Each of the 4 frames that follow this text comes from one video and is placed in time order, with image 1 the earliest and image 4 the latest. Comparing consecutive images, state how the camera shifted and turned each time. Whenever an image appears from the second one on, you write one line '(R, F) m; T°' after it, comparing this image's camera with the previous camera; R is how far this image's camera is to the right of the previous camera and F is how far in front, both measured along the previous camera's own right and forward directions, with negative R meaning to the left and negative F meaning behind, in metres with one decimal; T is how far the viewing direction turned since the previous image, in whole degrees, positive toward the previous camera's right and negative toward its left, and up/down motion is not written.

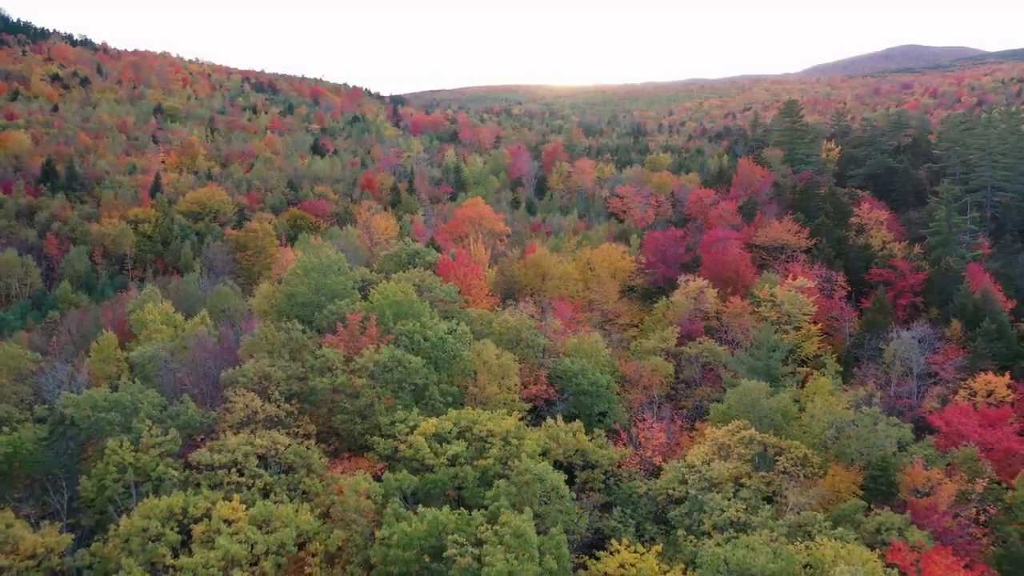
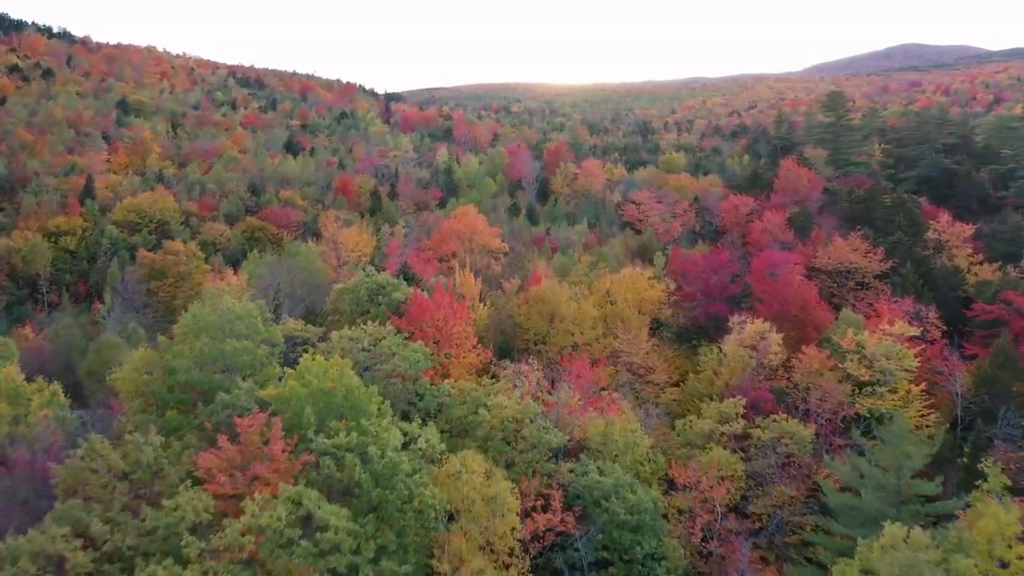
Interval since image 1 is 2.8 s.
(+0.1, +13.0) m; 0°
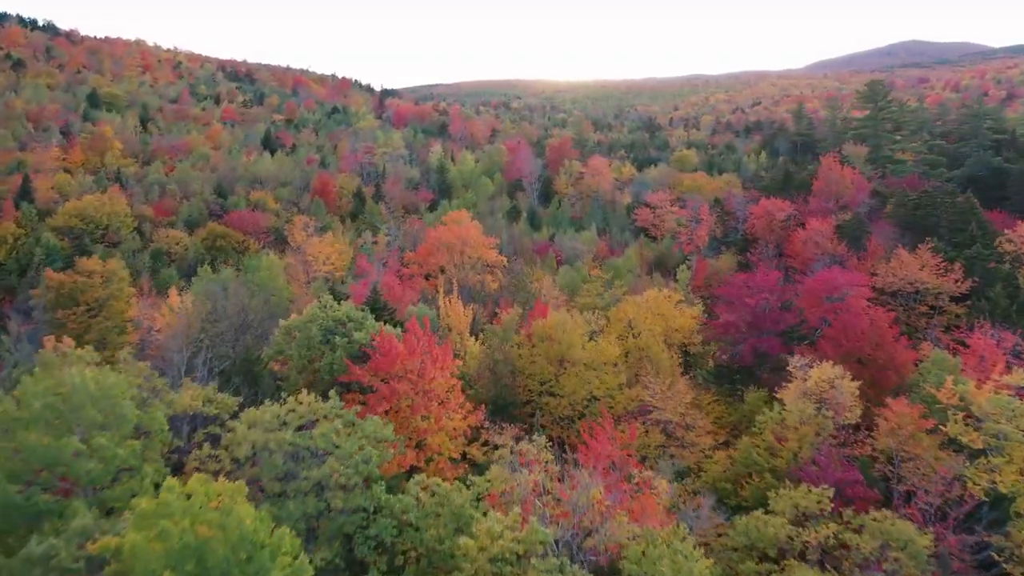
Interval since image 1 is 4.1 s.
(0.0, +8.8) m; 0°
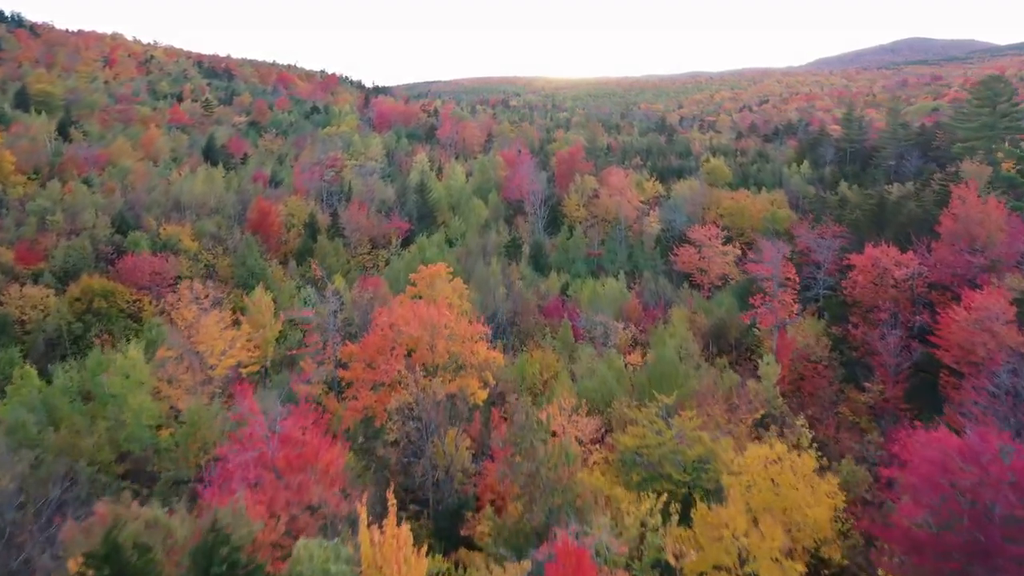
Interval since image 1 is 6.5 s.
(0.0, +17.5) m; 0°
